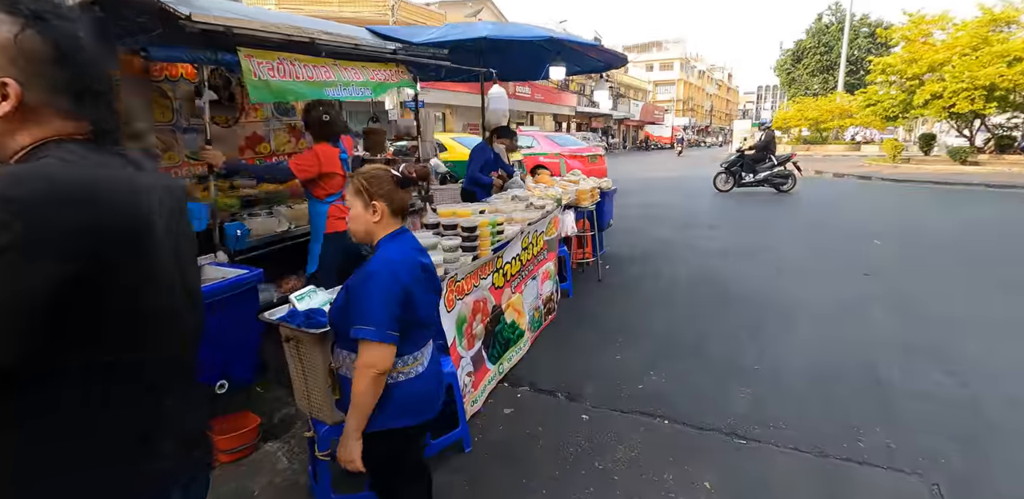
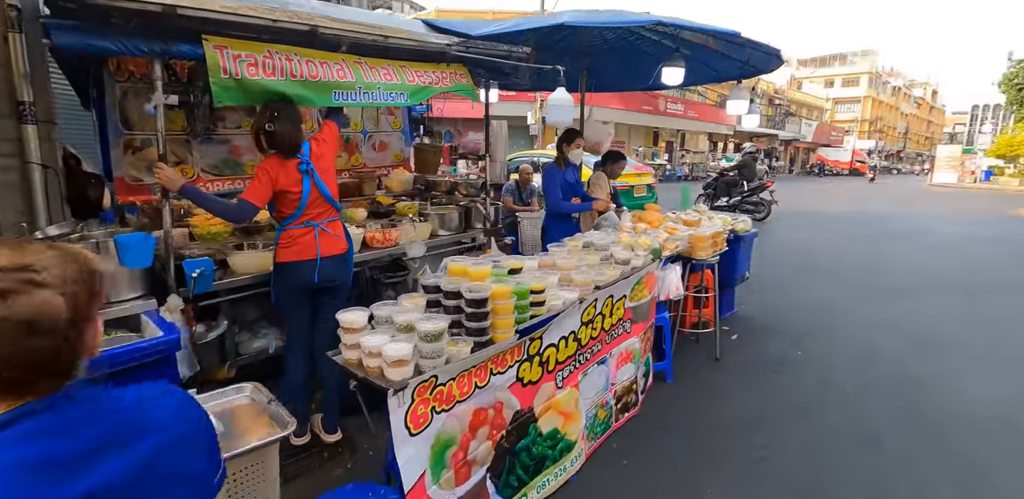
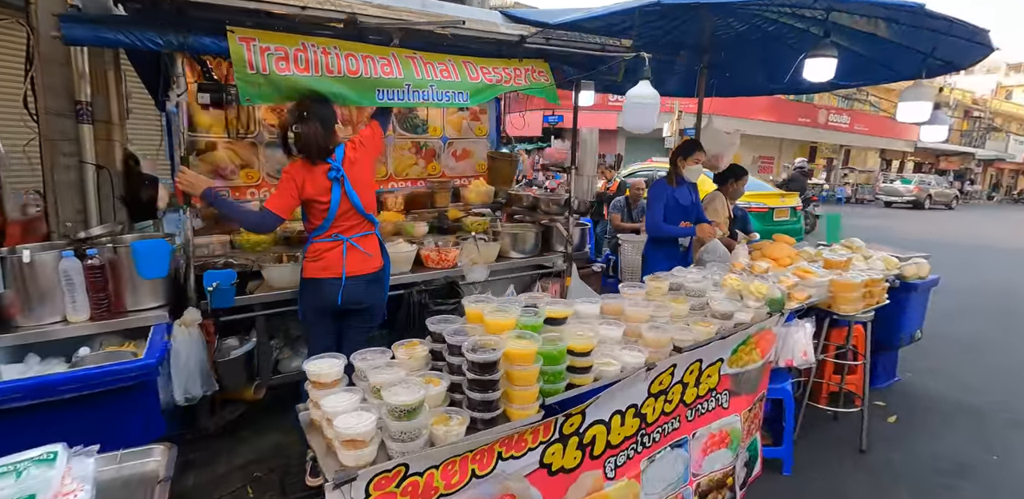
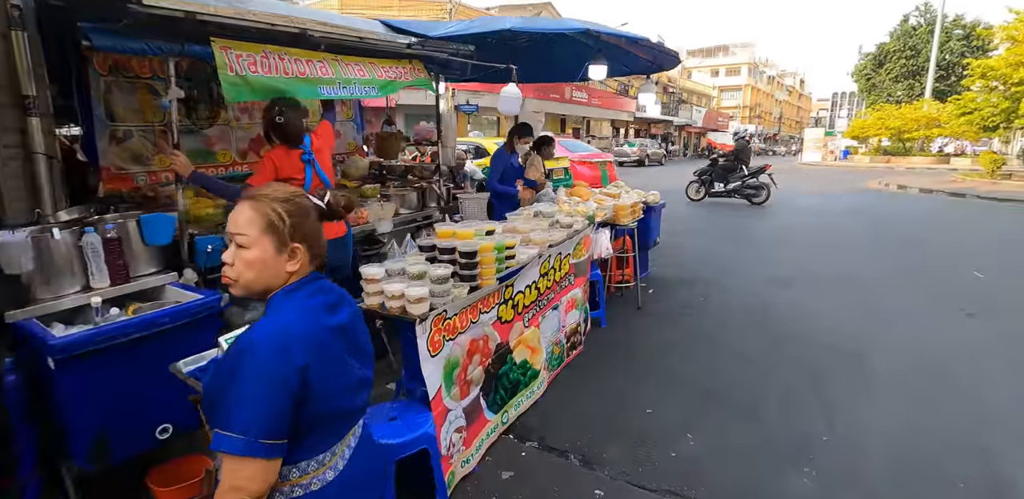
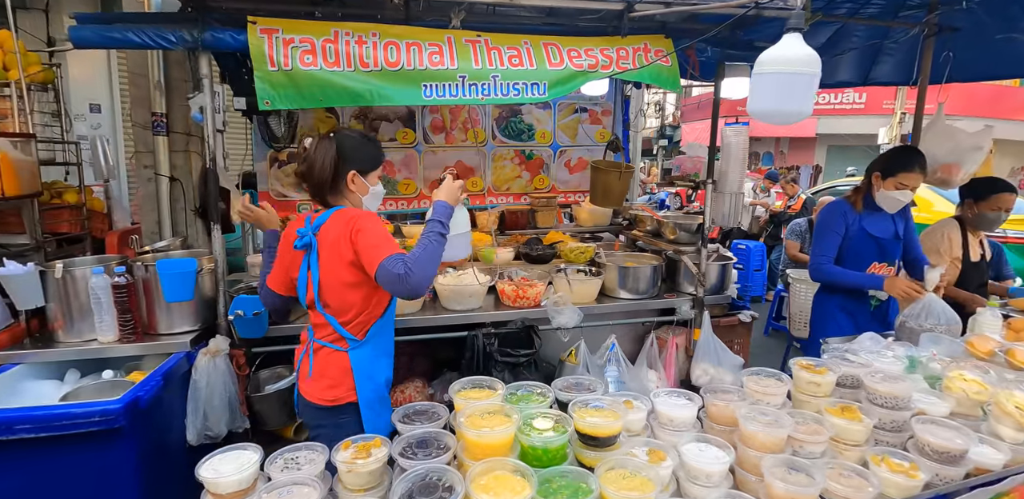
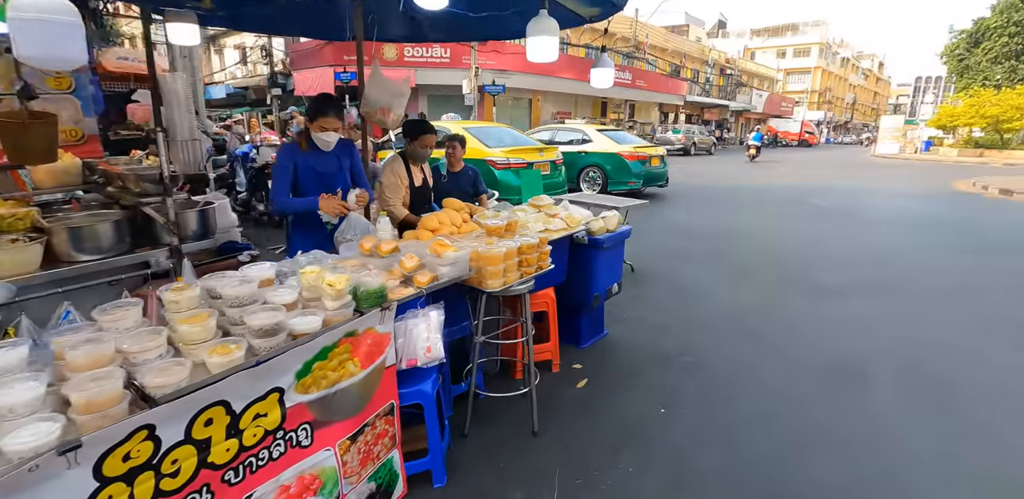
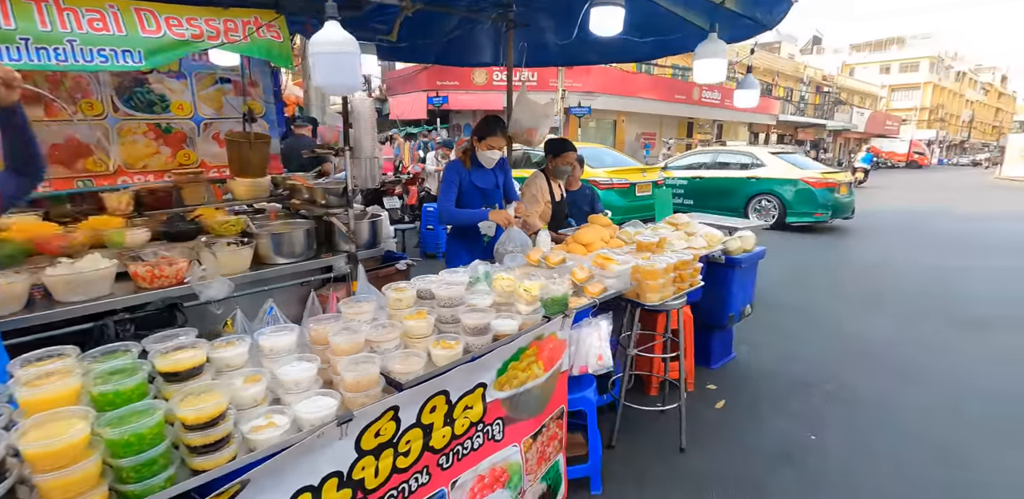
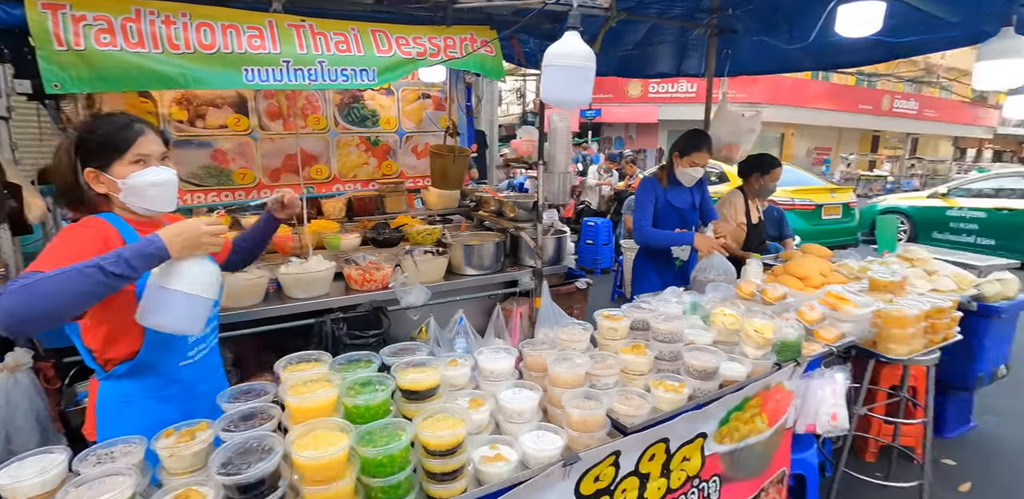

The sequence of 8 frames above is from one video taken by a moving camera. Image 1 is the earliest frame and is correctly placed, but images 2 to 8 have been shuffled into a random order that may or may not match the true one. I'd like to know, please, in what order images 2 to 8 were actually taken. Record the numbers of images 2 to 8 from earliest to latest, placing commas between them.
4, 2, 3, 5, 8, 7, 6
